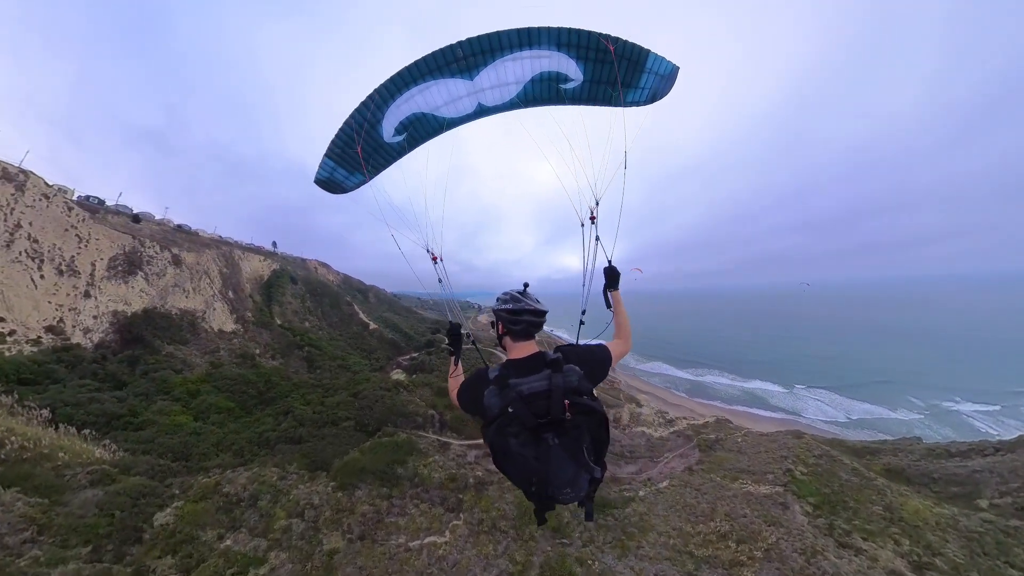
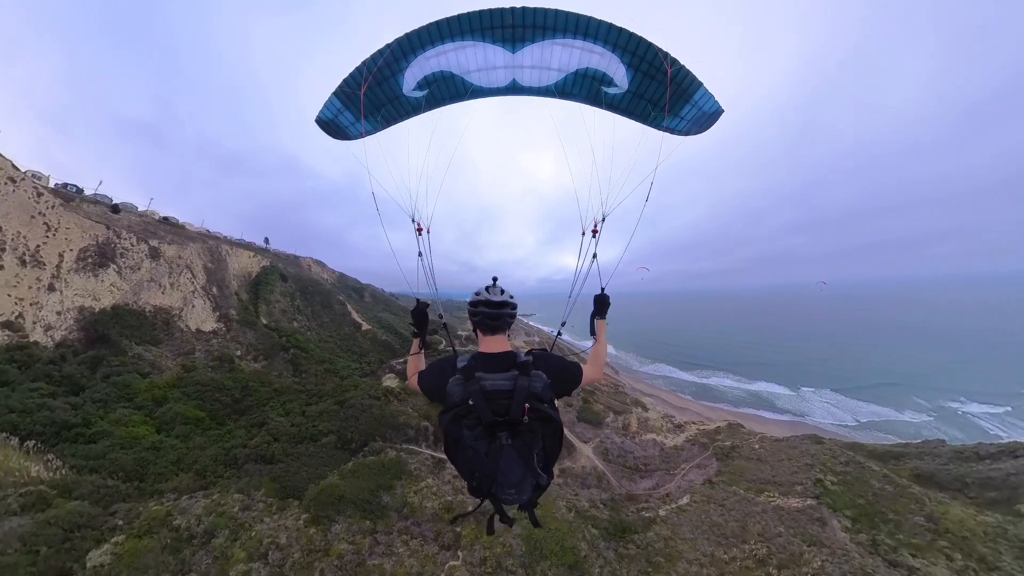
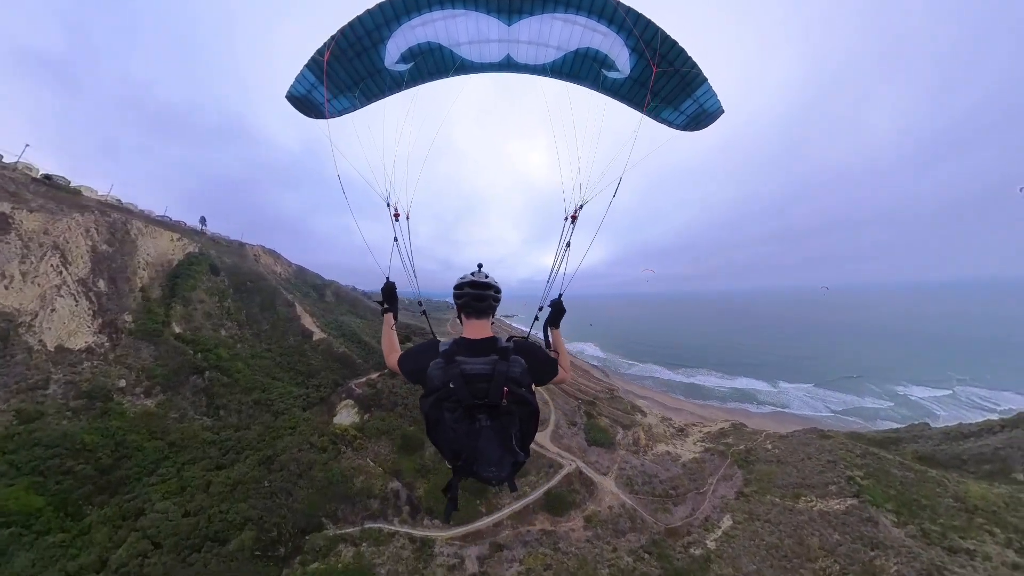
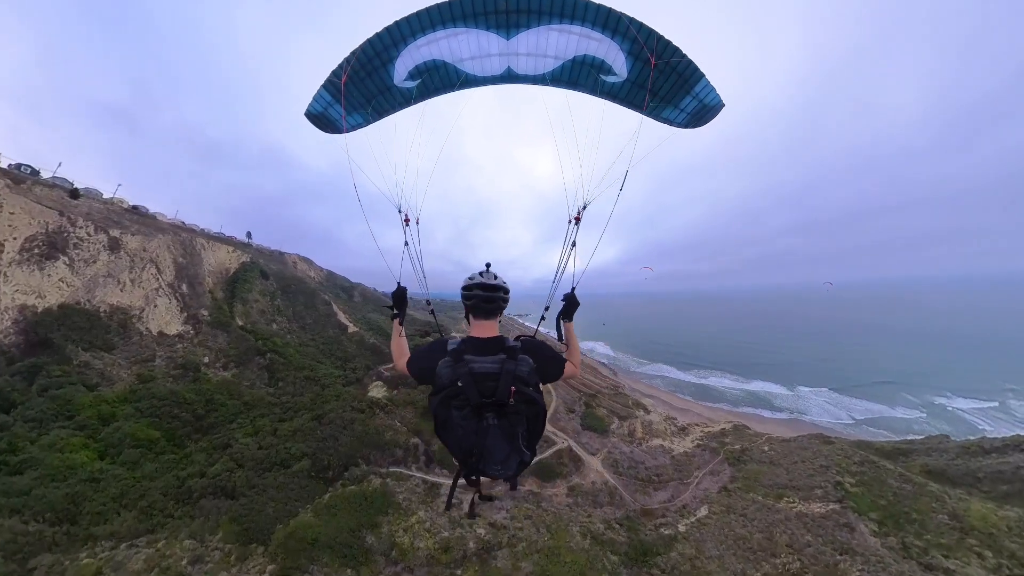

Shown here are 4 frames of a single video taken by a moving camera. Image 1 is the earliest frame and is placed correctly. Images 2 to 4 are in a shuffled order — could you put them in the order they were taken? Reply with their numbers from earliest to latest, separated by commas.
2, 4, 3
